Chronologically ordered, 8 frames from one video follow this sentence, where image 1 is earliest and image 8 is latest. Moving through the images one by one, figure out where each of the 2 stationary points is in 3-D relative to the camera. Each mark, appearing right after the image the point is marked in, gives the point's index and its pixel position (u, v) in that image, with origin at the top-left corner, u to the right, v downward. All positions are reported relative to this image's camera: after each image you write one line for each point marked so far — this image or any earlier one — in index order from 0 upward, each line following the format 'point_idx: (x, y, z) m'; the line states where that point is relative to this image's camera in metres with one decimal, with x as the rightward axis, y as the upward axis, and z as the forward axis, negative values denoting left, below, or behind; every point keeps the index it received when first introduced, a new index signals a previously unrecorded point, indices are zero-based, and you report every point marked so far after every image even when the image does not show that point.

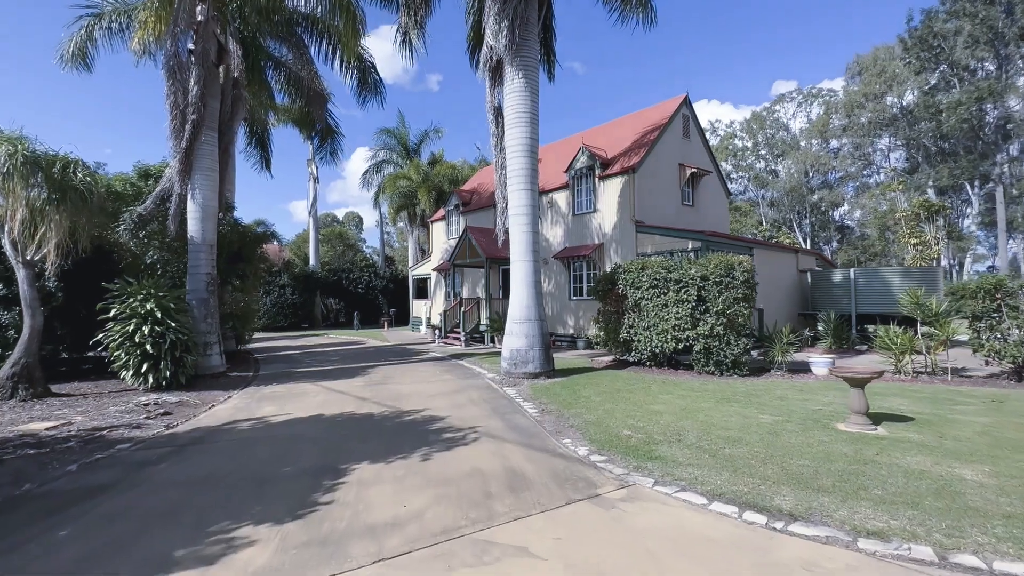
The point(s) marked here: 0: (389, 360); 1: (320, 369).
0: (-4.3, -2.5, +16.5) m
1: (-6.0, -2.5, +14.7) m
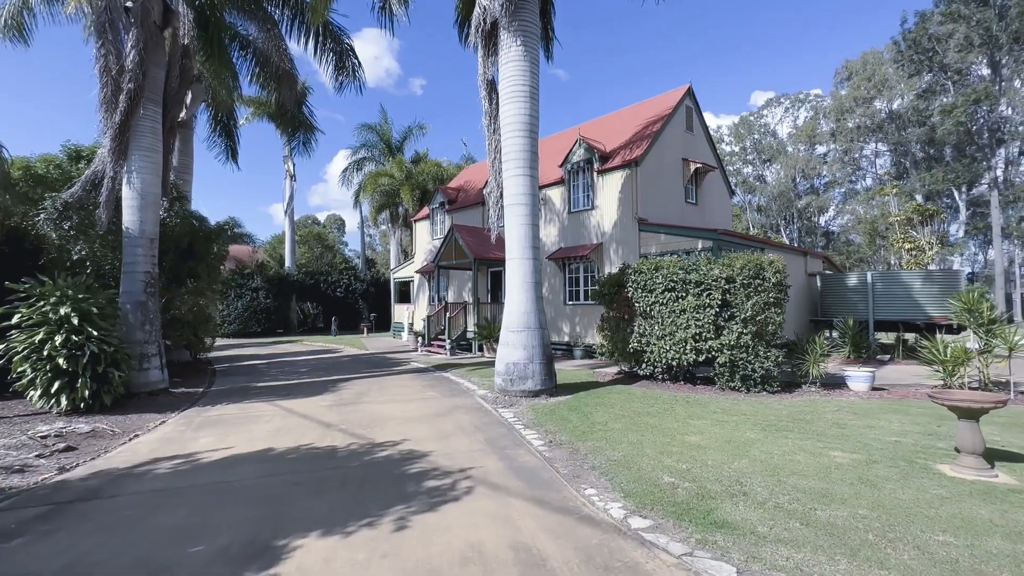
0: (-4.6, -2.6, +14.7) m
1: (-6.2, -2.6, +12.8) m
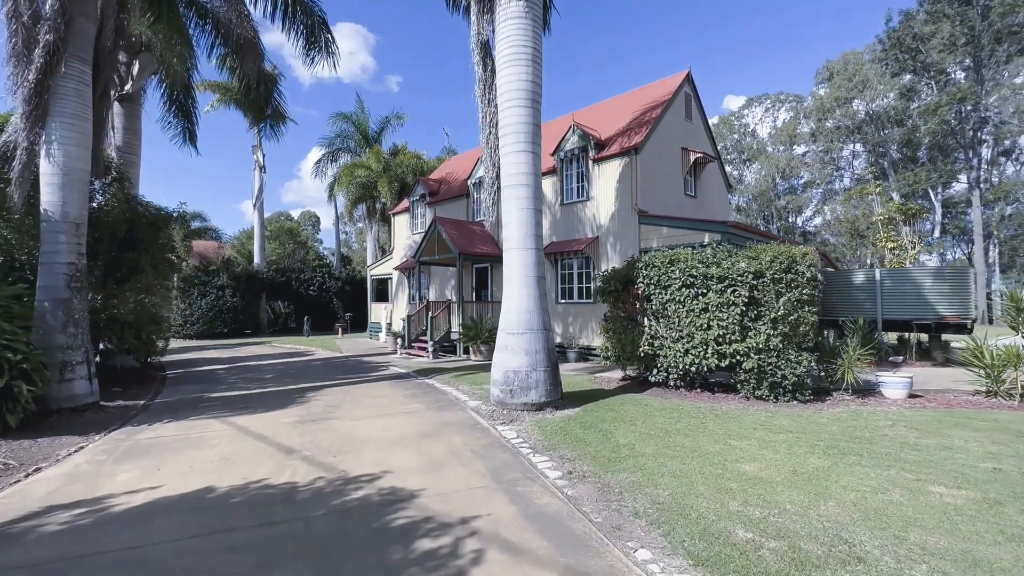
0: (-4.9, -2.5, +13.1) m
1: (-6.4, -2.5, +11.2) m
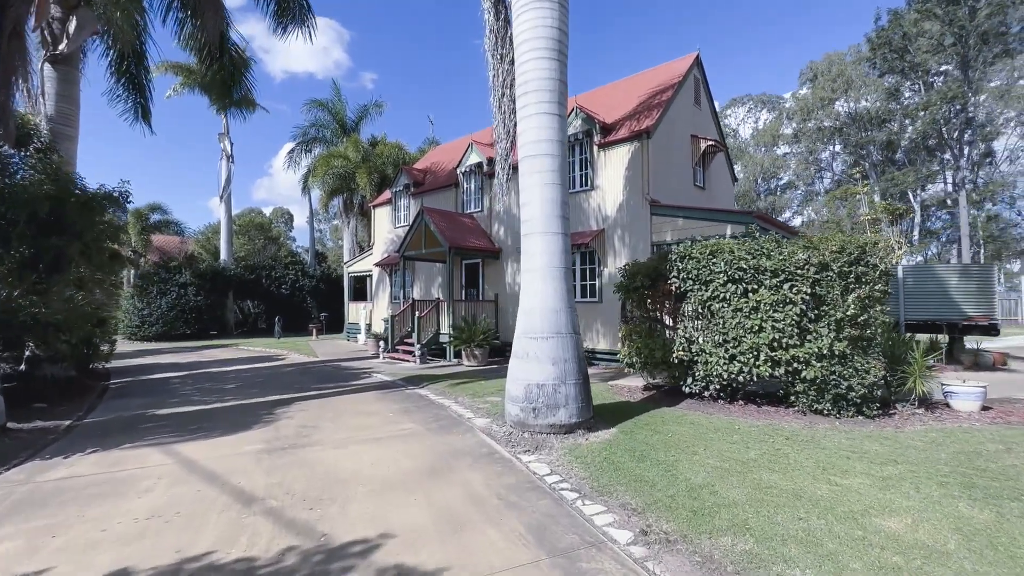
0: (-4.8, -2.4, +11.4) m
1: (-6.2, -2.4, +9.4) m
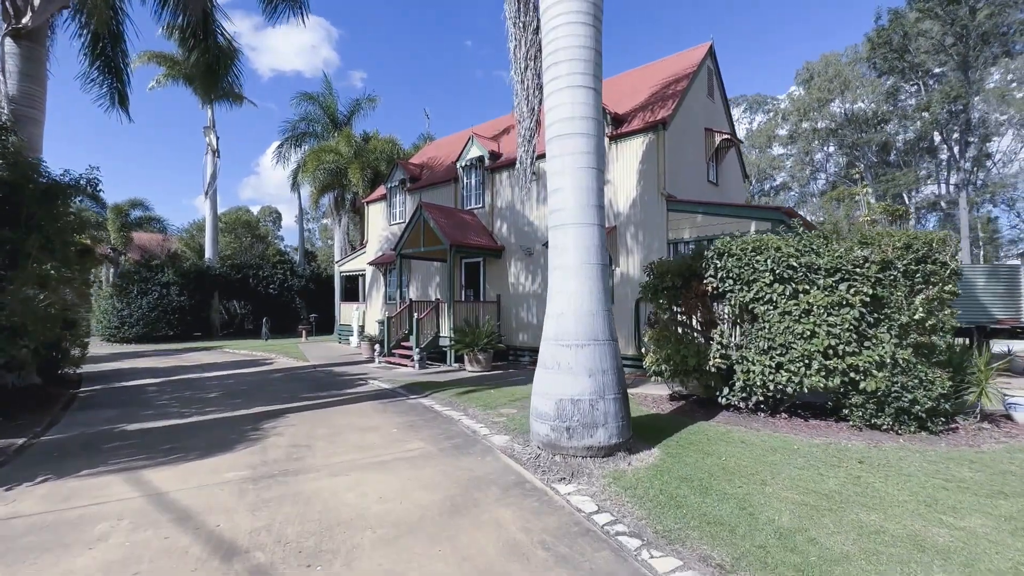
0: (-4.6, -2.4, +10.4) m
1: (-6.0, -2.4, +8.3) m
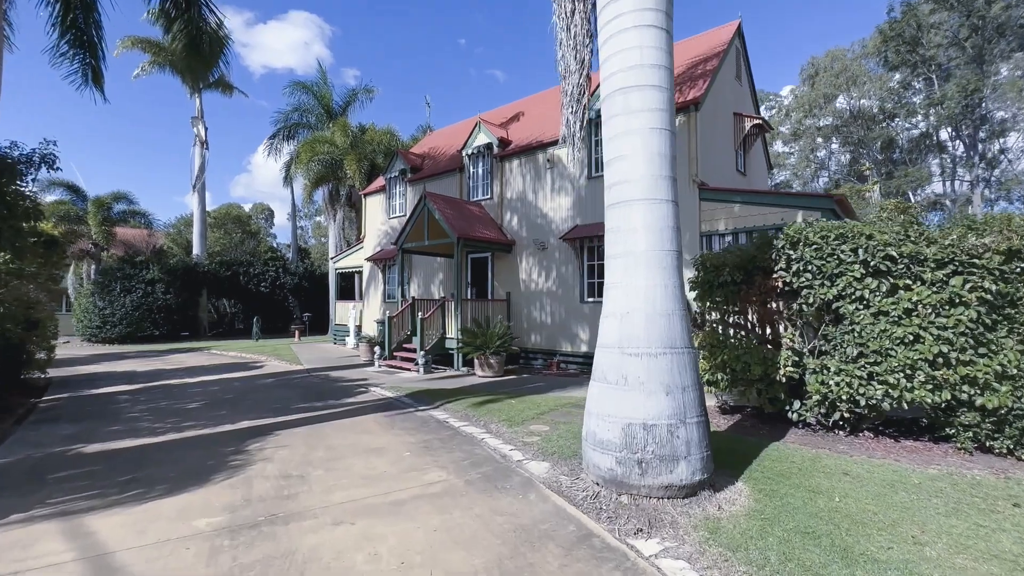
0: (-4.2, -2.3, +9.2) m
1: (-5.5, -2.3, +7.1) m
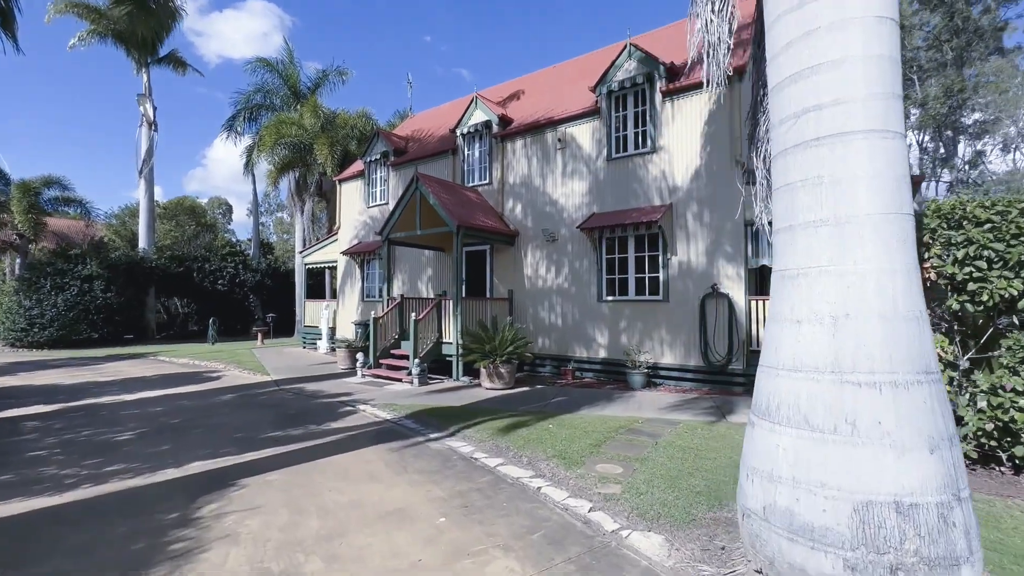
0: (-3.6, -2.2, +7.1) m
1: (-4.8, -2.2, +4.9) m
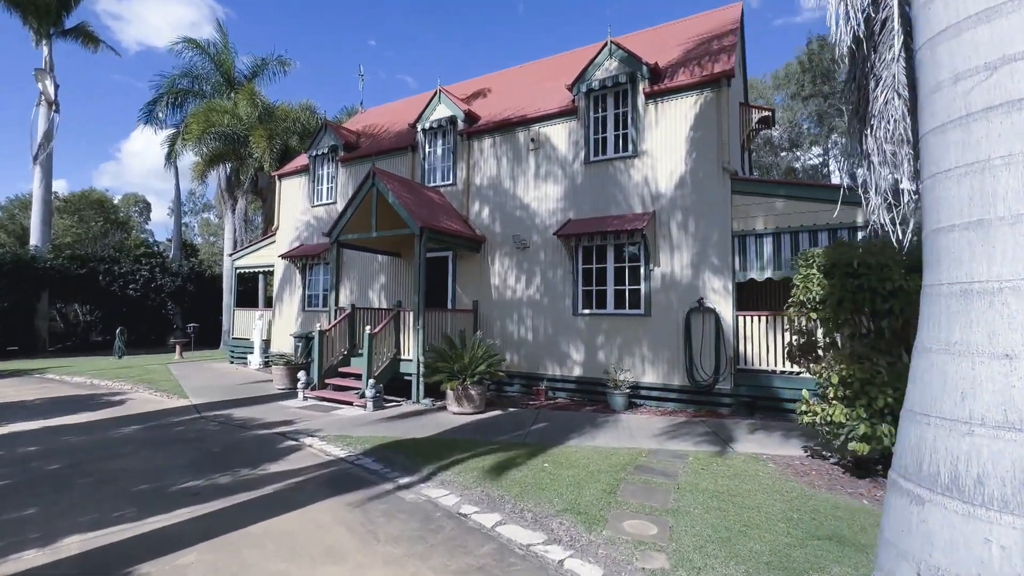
0: (-3.8, -2.3, +5.5) m
1: (-4.7, -2.2, +3.2) m
